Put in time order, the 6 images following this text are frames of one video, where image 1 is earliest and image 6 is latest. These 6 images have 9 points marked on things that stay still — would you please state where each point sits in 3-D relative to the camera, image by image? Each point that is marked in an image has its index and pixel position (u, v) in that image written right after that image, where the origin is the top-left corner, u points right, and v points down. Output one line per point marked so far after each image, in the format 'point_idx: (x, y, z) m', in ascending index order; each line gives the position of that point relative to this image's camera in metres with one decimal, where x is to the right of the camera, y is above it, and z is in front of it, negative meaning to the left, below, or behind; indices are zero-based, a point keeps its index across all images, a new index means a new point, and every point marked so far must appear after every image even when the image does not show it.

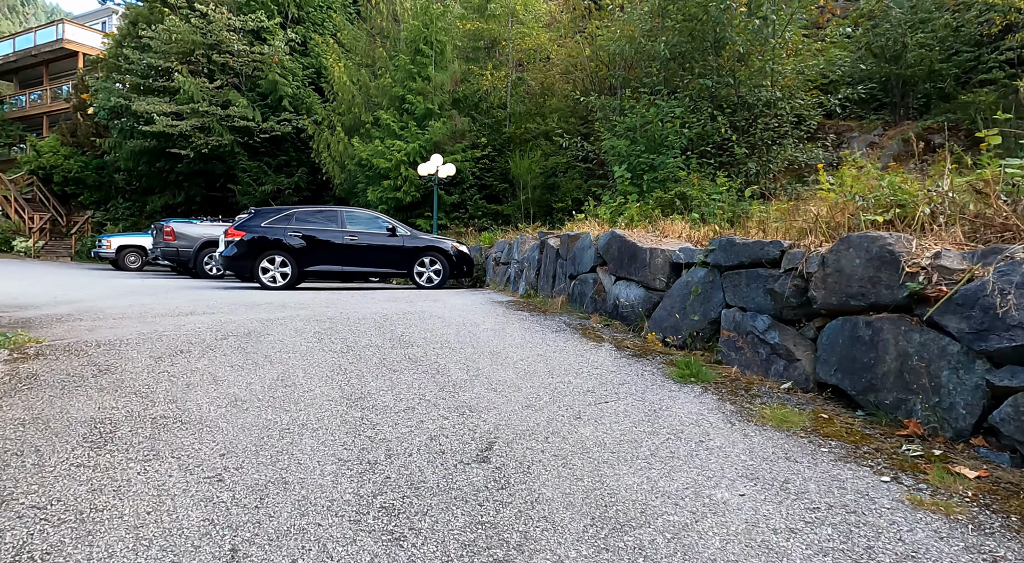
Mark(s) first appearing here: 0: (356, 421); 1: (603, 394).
0: (-0.8, -0.7, +3.1) m
1: (+0.5, -0.6, +3.5) m
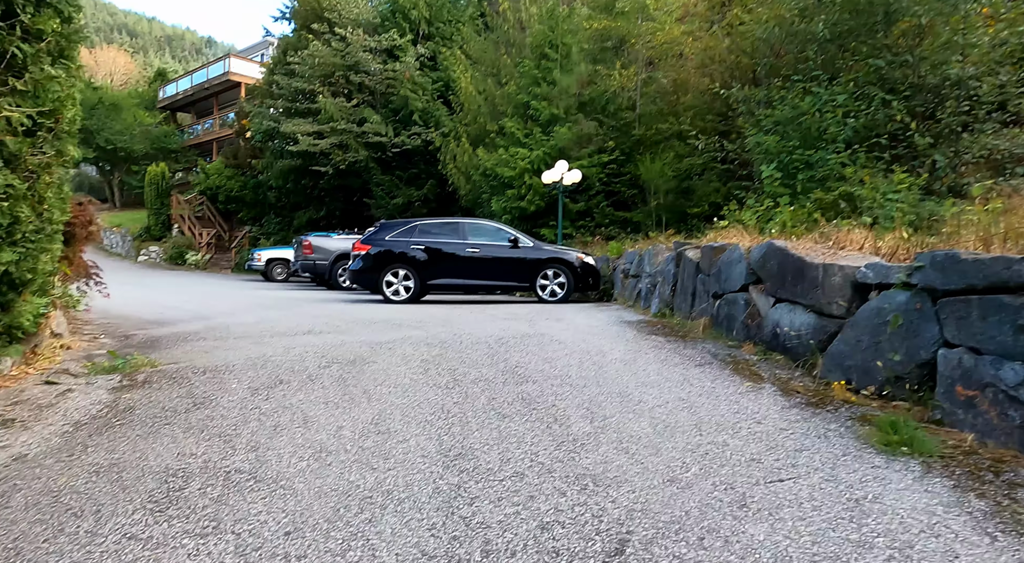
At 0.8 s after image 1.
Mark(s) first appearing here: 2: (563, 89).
0: (-0.2, -0.8, +2.5) m
1: (+1.1, -0.8, +2.6) m
2: (+1.3, +4.8, +15.5) m
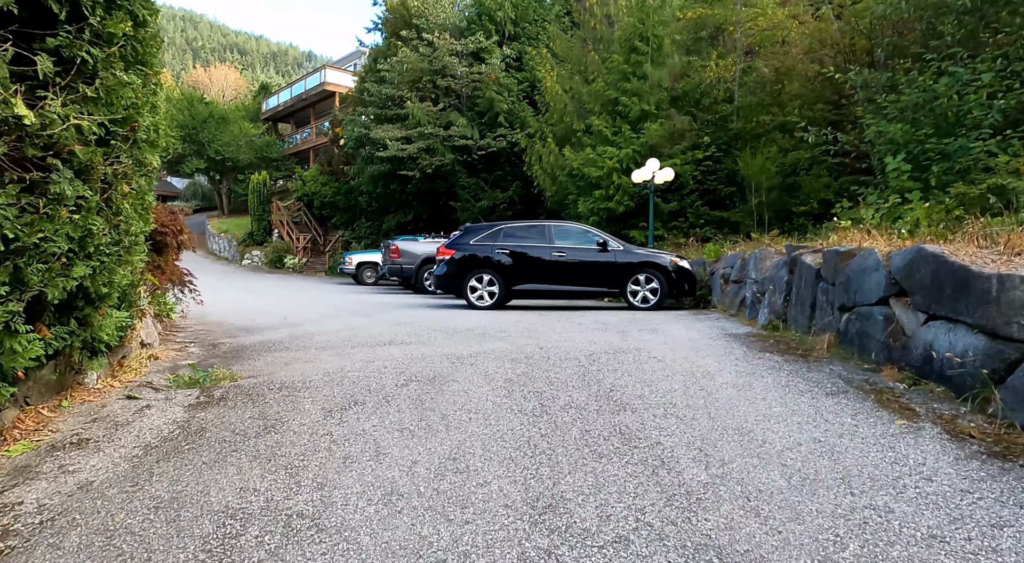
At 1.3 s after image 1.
0: (+0.1, -0.9, +2.0) m
1: (+1.4, -0.8, +2.0) m
2: (+3.3, +4.7, +14.8) m
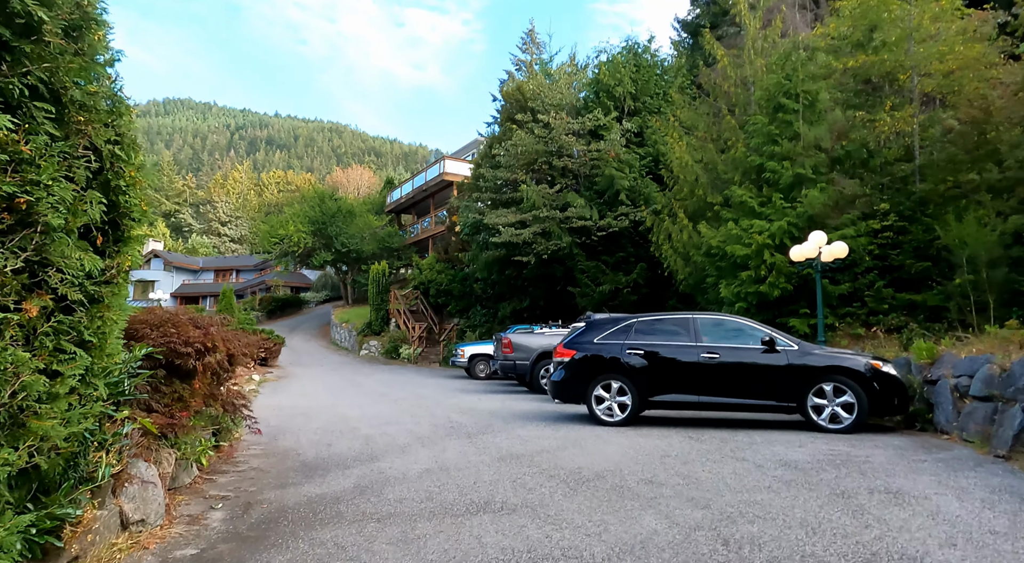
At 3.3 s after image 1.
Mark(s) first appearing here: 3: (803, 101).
0: (+0.3, -1.3, -0.1) m
1: (+1.6, -1.1, -0.4) m
2: (+5.9, +2.7, +12.4) m
3: (+6.0, +3.7, +12.9) m
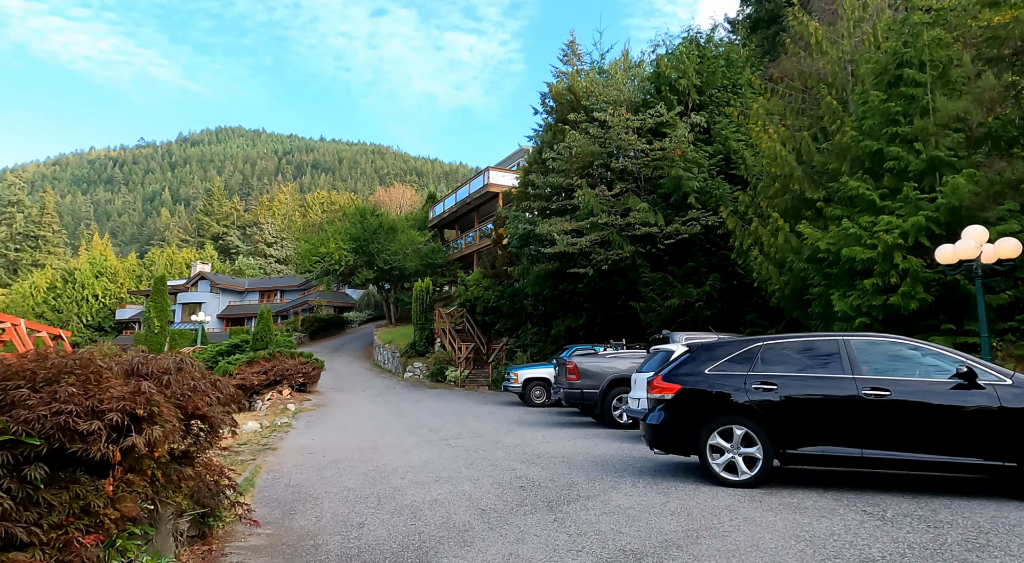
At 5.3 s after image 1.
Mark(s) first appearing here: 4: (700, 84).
0: (+0.7, -1.2, -2.1) m
1: (+1.9, -1.0, -2.5) m
2: (+7.0, +2.6, +10.1) m
3: (+7.1, +3.6, +10.5) m
4: (+5.9, +6.2, +19.8) m
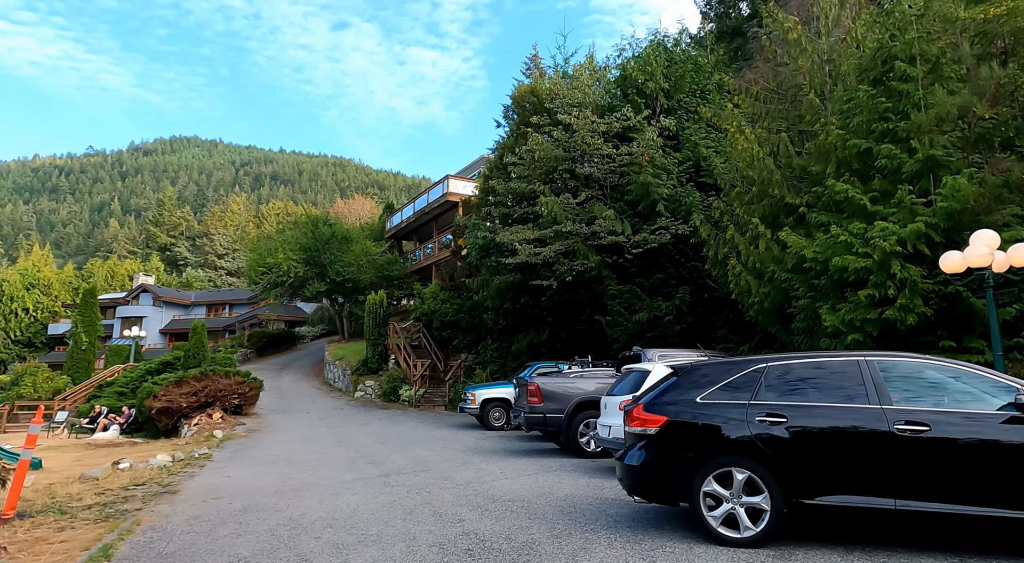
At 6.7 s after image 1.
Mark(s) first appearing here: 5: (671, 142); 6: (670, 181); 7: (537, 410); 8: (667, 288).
0: (+0.7, -1.0, -3.5) m
1: (+2.0, -0.9, -3.8) m
2: (+6.3, +2.4, +9.2) m
3: (+6.4, +3.4, +9.7) m
4: (+4.7, +5.8, +18.9) m
5: (+4.6, +4.1, +18.3) m
6: (+4.3, +2.7, +16.7) m
7: (+0.5, -2.3, +11.2) m
8: (+4.2, -0.2, +16.9) m
